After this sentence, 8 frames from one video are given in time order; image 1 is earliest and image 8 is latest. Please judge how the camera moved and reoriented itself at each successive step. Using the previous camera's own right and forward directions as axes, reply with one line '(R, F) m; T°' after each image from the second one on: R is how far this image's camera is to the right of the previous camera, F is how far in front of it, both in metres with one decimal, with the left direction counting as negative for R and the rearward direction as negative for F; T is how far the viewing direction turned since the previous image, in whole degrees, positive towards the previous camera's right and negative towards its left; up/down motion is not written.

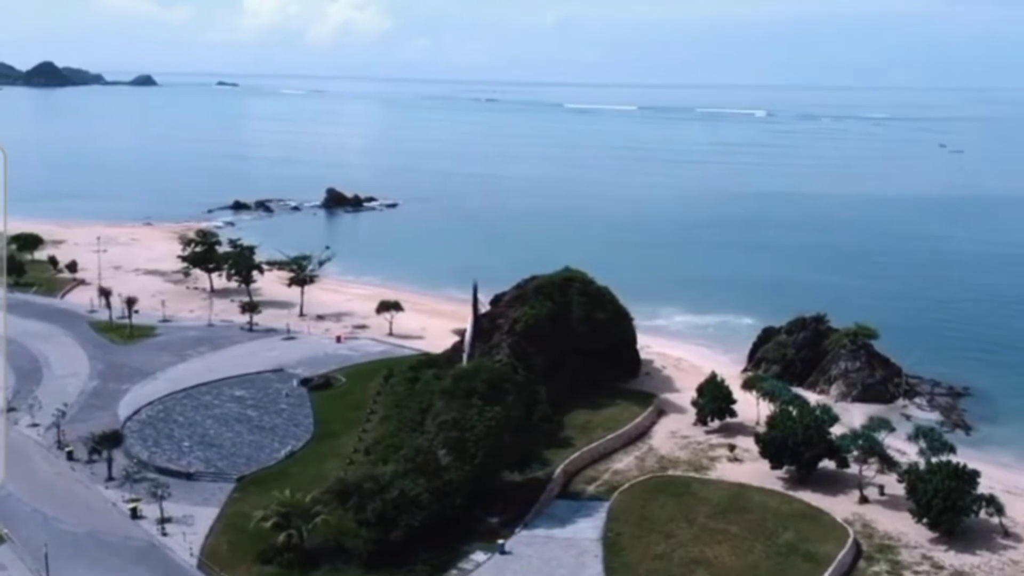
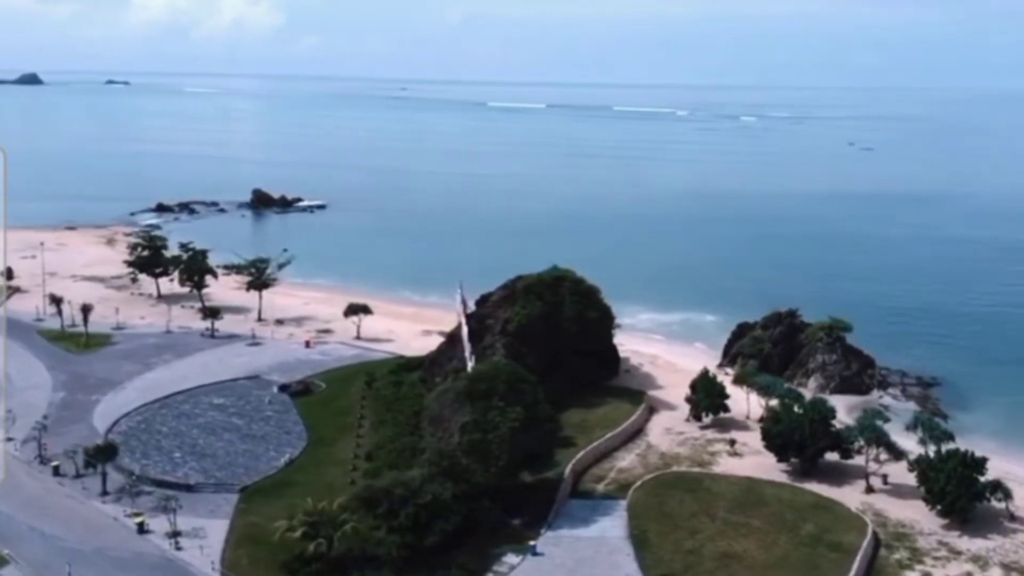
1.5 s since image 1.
(-3.0, +0.2) m; +5°
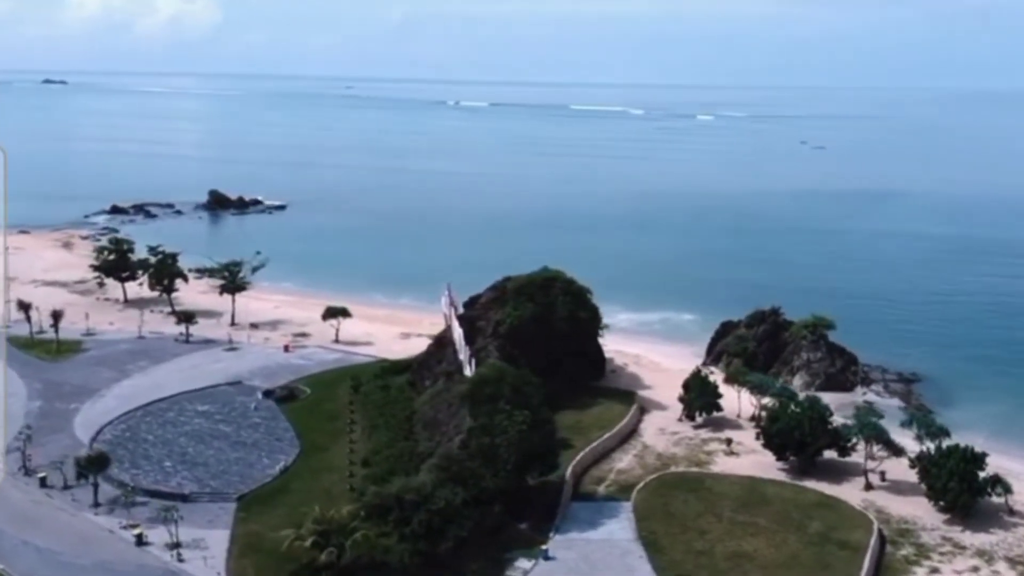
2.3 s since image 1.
(-1.5, +0.2) m; +3°
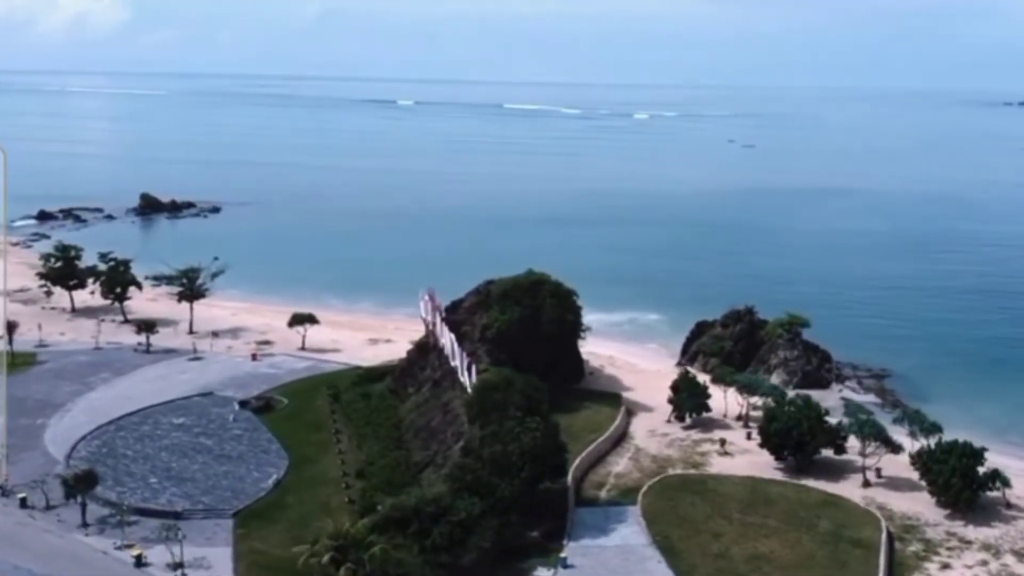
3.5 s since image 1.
(-2.3, +0.4) m; +4°
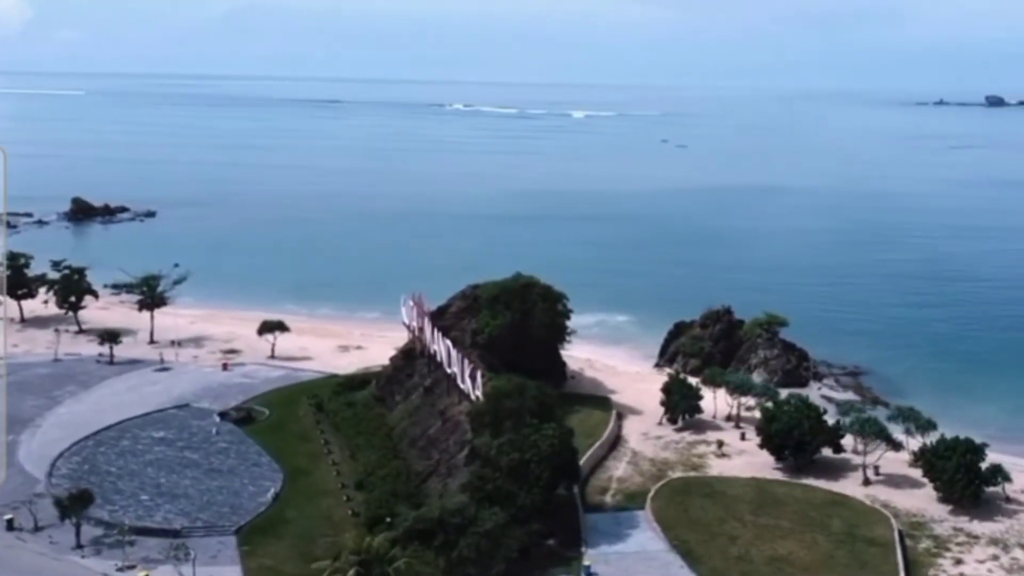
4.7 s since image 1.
(-2.3, +0.4) m; +4°
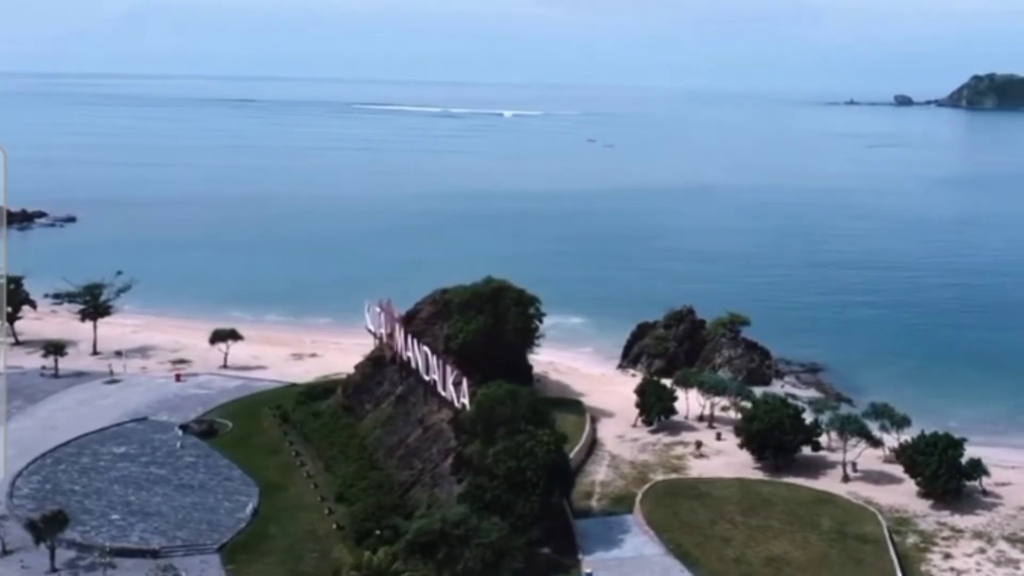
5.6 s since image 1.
(-1.9, +0.5) m; +4°
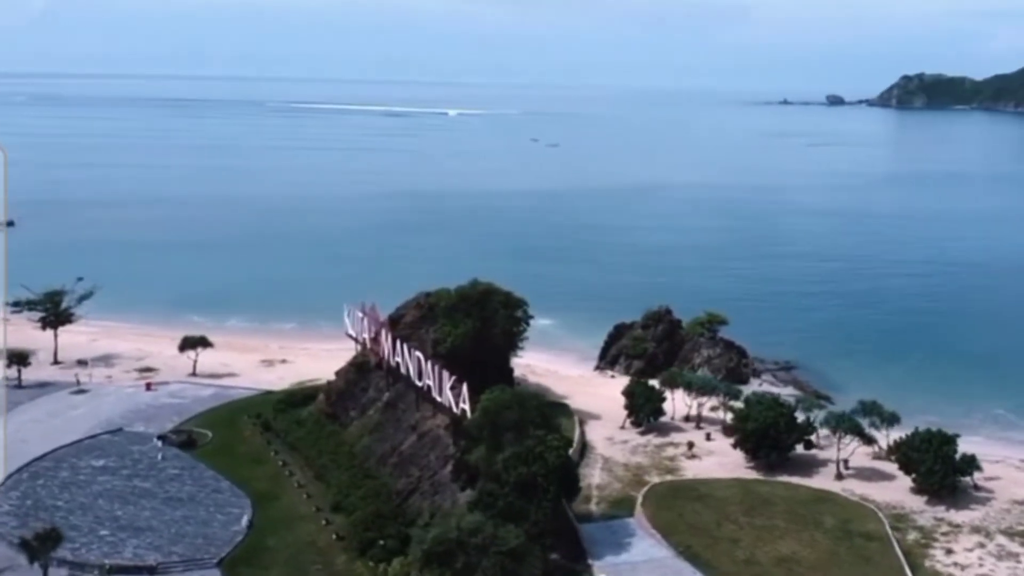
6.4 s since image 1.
(-1.8, +0.3) m; +3°
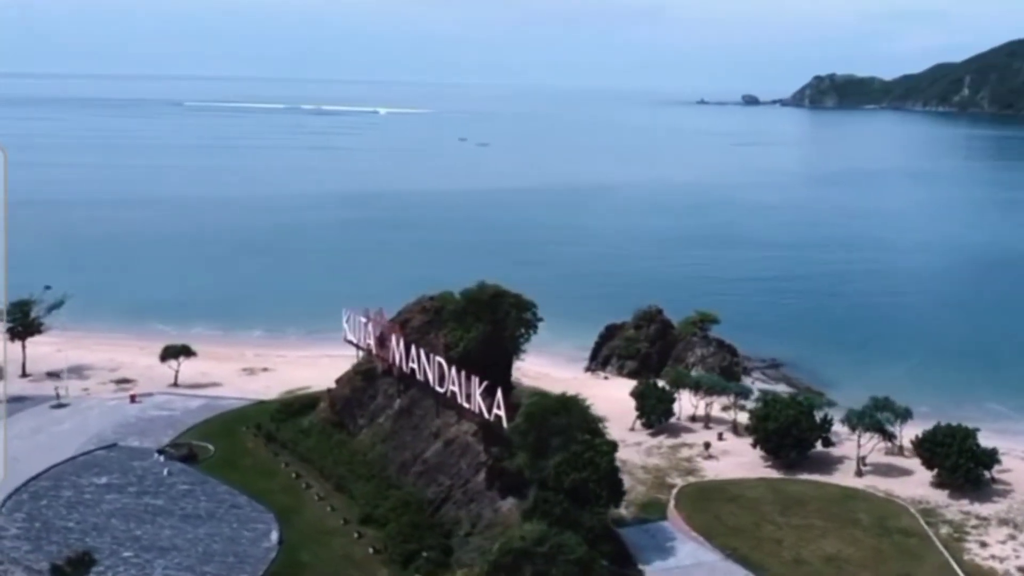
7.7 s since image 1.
(-3.3, +0.5) m; +4°
